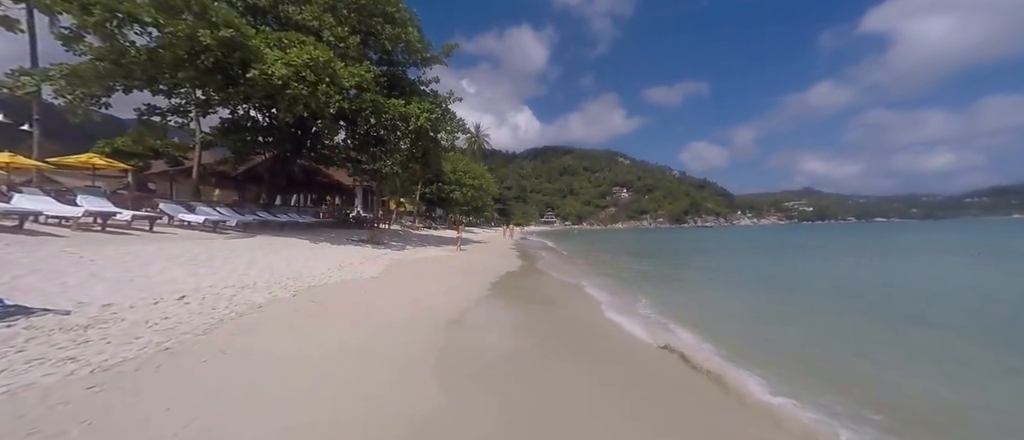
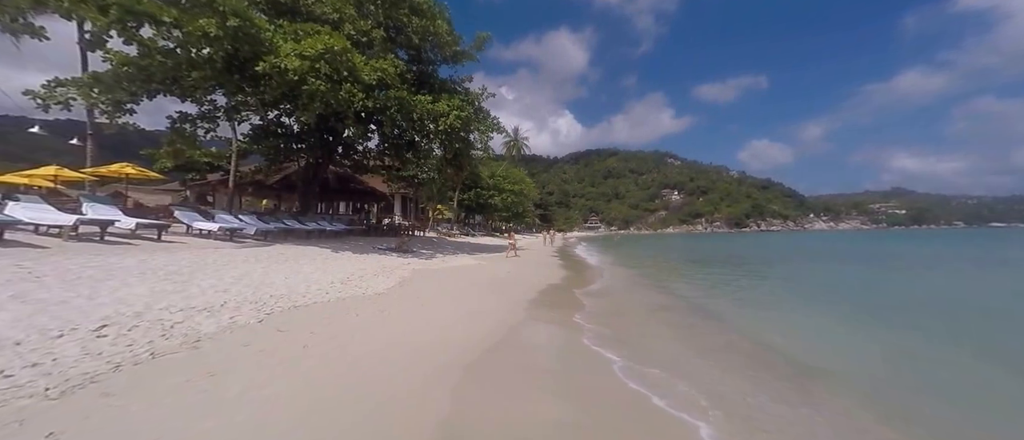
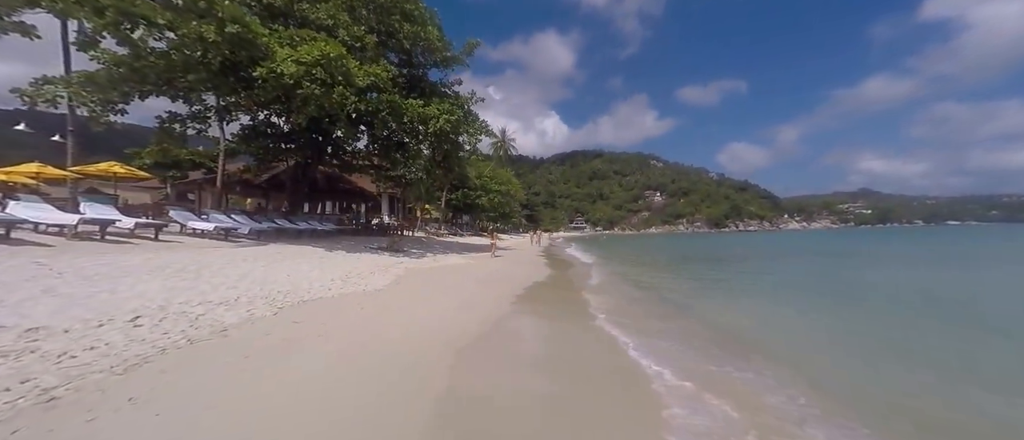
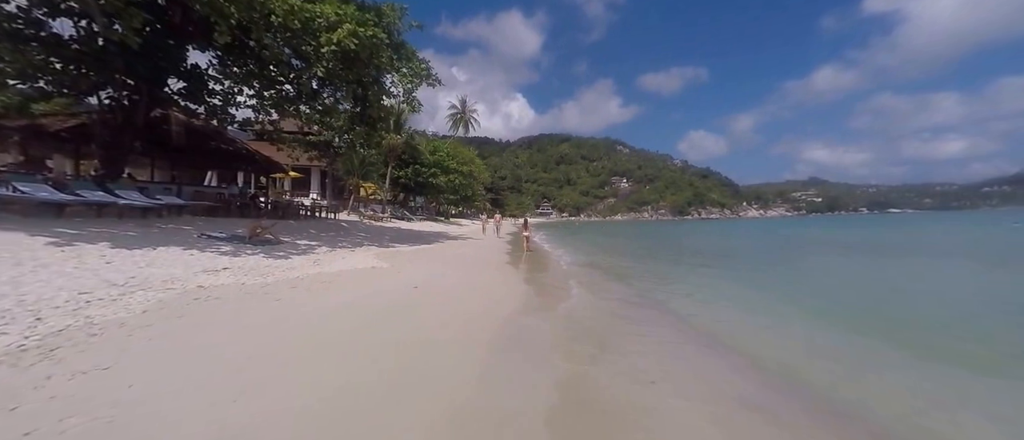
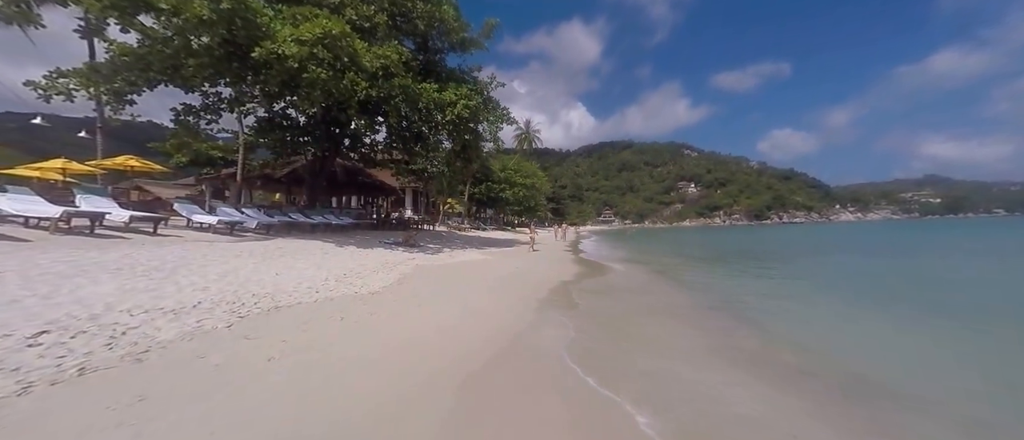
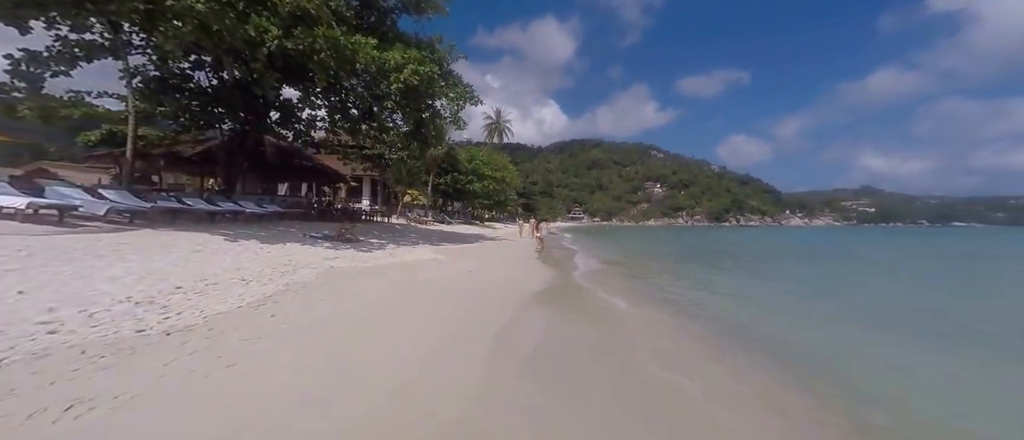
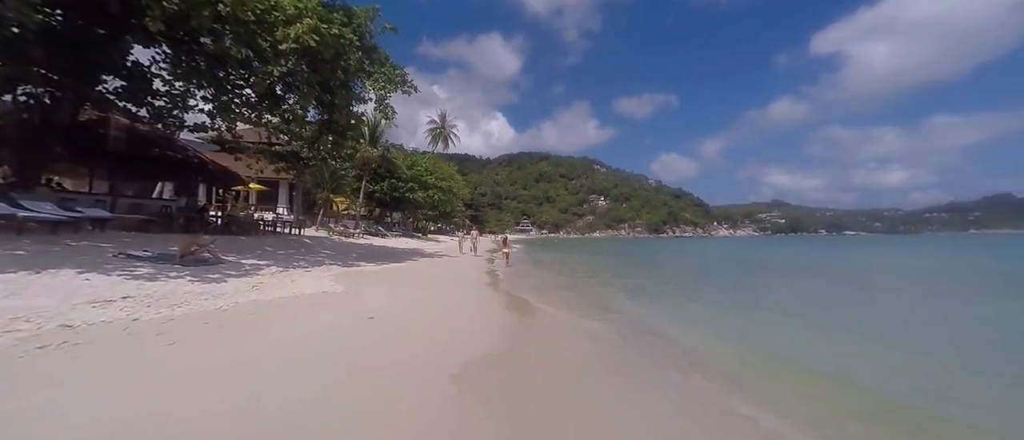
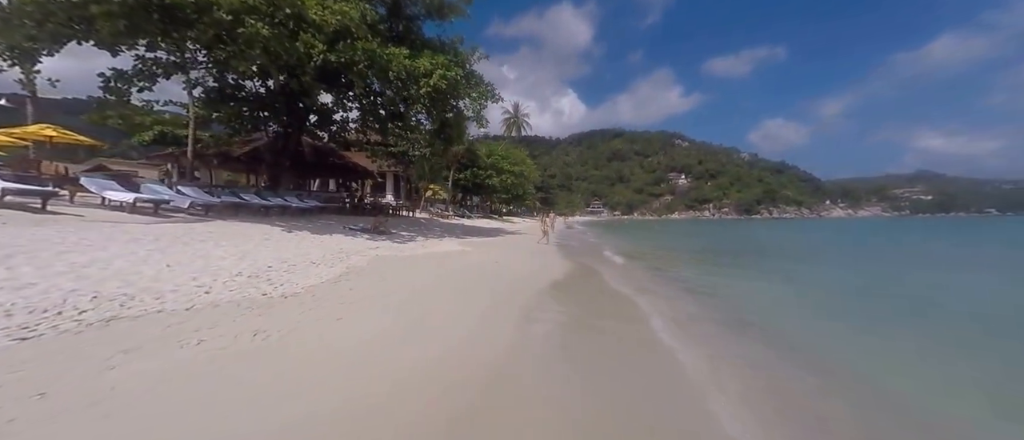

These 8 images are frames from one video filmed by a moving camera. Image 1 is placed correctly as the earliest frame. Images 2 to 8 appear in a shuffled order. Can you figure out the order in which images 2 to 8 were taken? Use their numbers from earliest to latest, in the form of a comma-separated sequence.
3, 2, 5, 8, 6, 4, 7
